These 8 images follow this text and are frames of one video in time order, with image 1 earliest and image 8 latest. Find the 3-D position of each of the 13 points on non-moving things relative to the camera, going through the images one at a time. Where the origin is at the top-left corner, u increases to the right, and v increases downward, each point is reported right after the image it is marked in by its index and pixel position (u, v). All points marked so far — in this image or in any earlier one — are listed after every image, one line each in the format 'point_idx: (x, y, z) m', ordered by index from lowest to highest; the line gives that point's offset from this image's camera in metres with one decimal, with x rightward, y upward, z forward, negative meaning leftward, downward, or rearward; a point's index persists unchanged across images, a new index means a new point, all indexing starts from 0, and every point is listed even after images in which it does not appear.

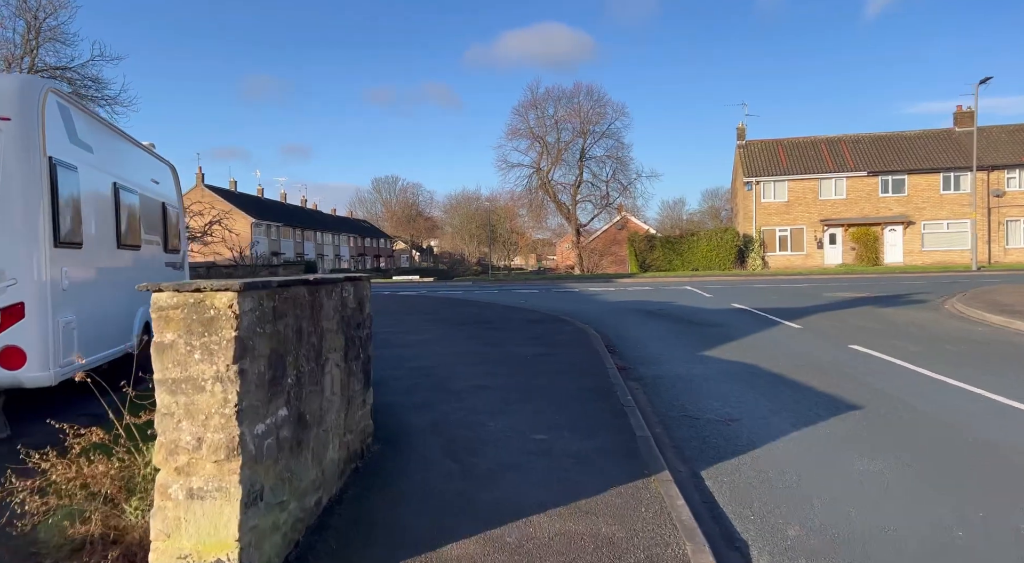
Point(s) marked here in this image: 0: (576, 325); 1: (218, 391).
0: (+1.4, -1.0, +13.8) m
1: (-1.4, -0.5, +3.0) m
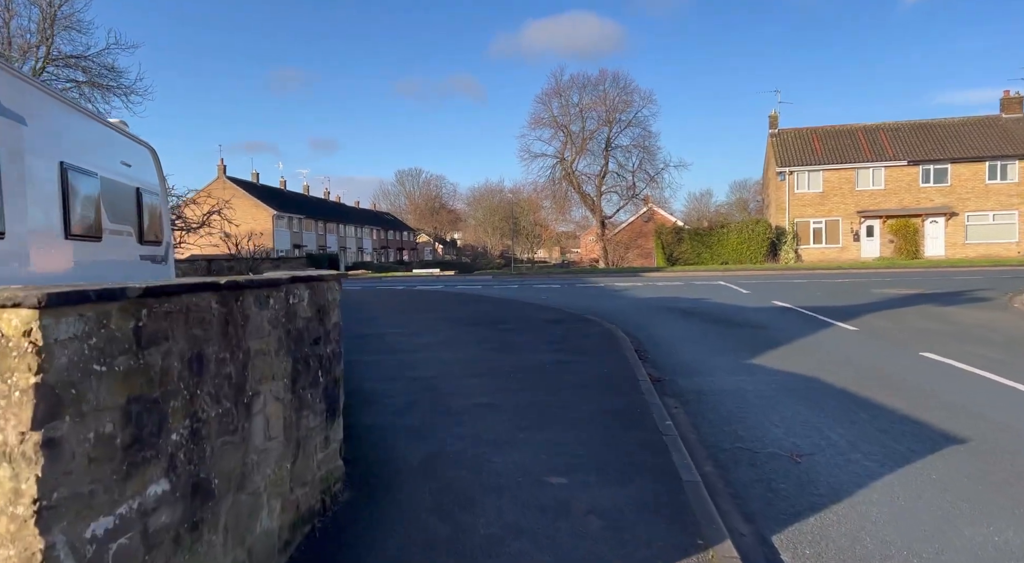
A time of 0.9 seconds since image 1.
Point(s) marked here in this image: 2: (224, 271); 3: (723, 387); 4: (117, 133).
0: (+1.7, -0.9, +12.5) m
1: (-1.4, -0.5, +1.8) m
2: (-6.7, +0.3, +15.0) m
3: (+2.5, -1.3, +7.8) m
4: (-5.3, +2.0, +8.7) m
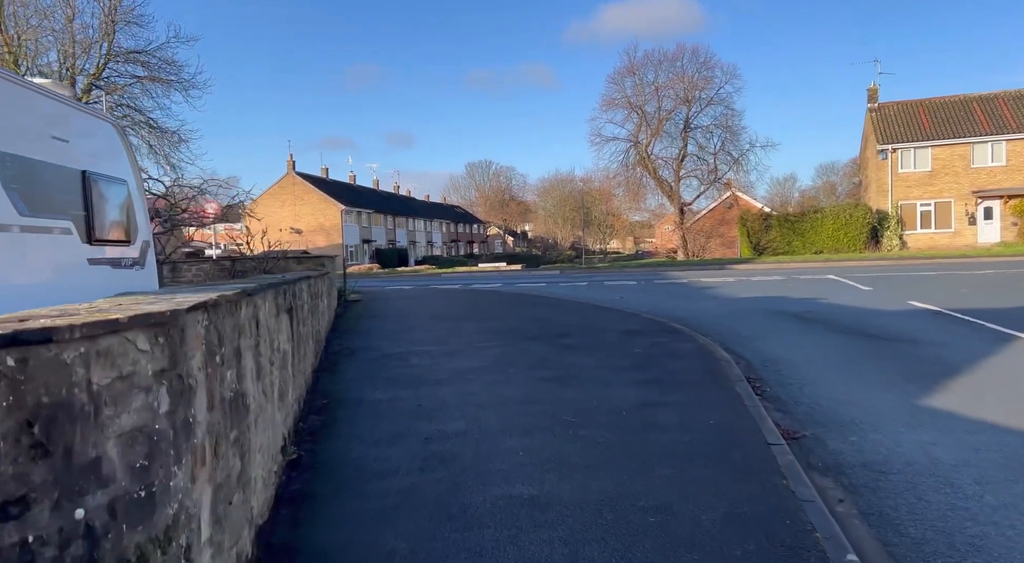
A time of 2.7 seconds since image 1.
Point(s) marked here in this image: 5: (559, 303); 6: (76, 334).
0: (+2.8, -0.9, +9.7) m
1: (-1.6, -0.7, -0.6) m
2: (-5.4, +0.2, +13.2) m
3: (+3.0, -1.3, +4.9) m
4: (-4.7, +1.9, +6.7) m
5: (+1.1, -0.5, +14.8) m
6: (-1.0, -0.1, +1.6) m
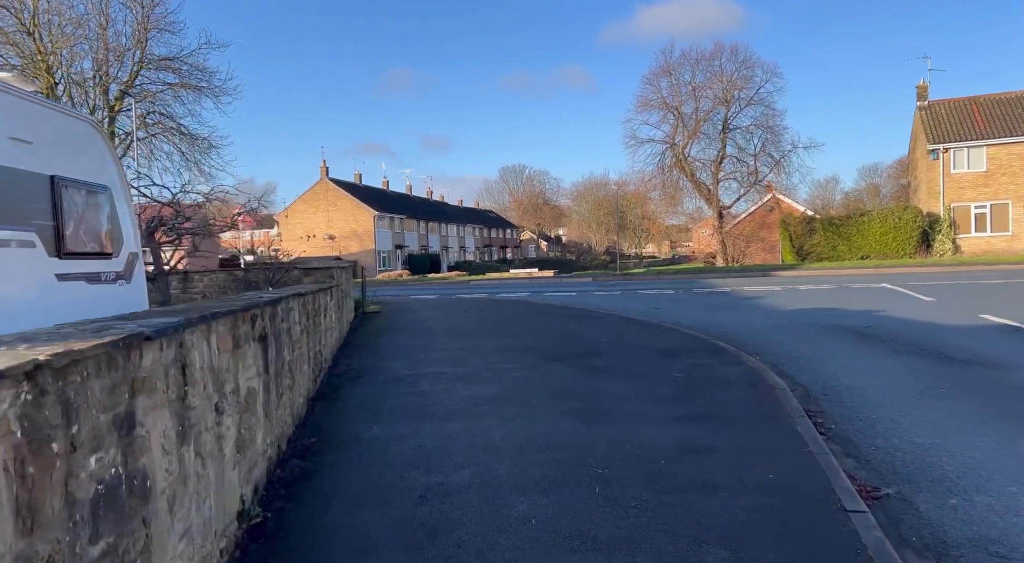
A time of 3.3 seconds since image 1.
0: (+3.1, -1.1, +8.6) m
1: (-1.8, -0.8, -1.5) m
2: (-4.9, 0.0, +12.5) m
3: (+3.1, -1.5, +3.8) m
4: (-4.5, +1.7, +6.0) m
5: (+1.7, -0.7, +13.8) m
6: (-1.2, -0.3, +0.7) m
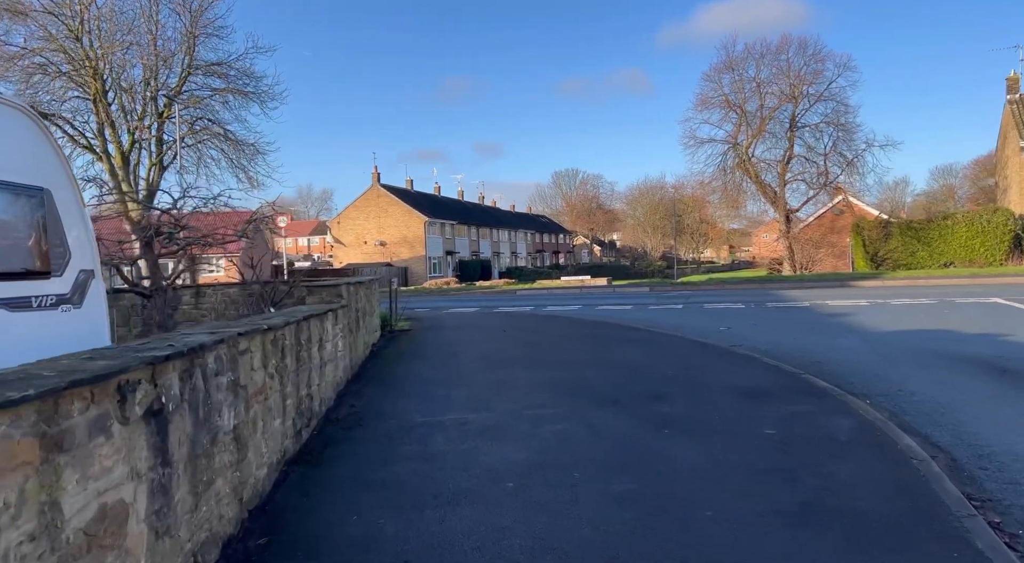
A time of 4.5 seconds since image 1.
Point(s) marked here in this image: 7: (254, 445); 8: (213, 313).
0: (+3.5, -1.3, +6.5) m
1: (-2.2, -1.0, -3.0) m
2: (-4.1, -0.3, +11.1) m
3: (+3.1, -1.7, +1.8) m
4: (-4.3, +1.5, +4.6) m
5: (+2.5, -1.0, +11.9) m
6: (-1.4, -0.4, -0.9) m
7: (-1.8, -1.1, +4.5) m
8: (-5.3, -0.5, +11.5) m
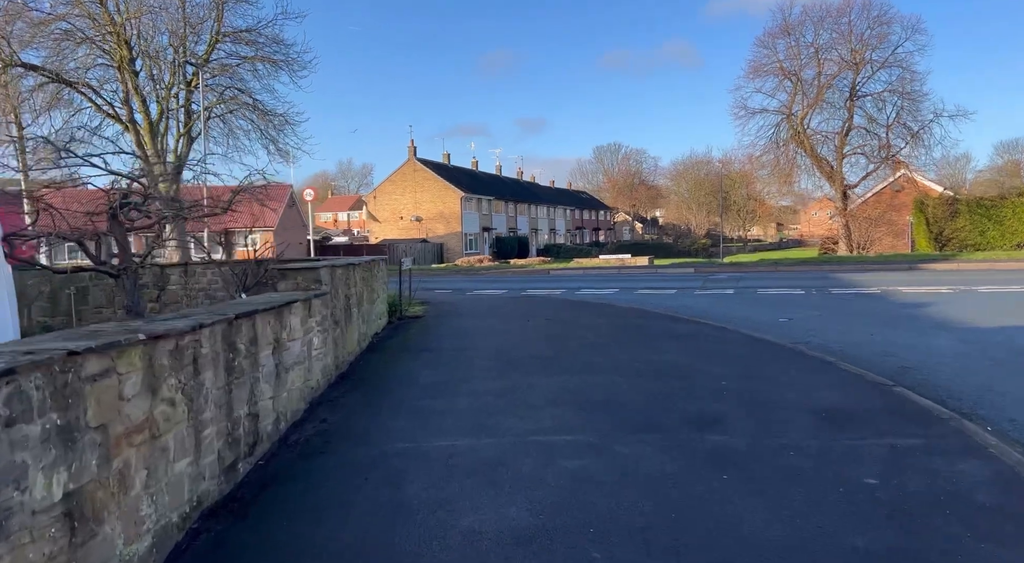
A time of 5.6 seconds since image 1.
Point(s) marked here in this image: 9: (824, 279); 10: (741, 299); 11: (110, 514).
0: (+3.5, -1.3, +4.8) m
1: (-2.7, -1.2, -4.4) m
2: (-3.7, +0.1, +9.8) m
3: (+2.8, -1.8, +0.1) m
4: (-4.3, +1.6, +3.3) m
5: (+2.9, -0.7, +10.2) m
6: (-1.7, -0.6, -2.3) m
7: (-1.8, -1.1, +3.1) m
8: (-4.9, -0.2, +10.3) m
9: (+9.3, +0.1, +19.2) m
10: (+5.3, -0.4, +14.7) m
11: (-1.8, -1.1, +3.0) m
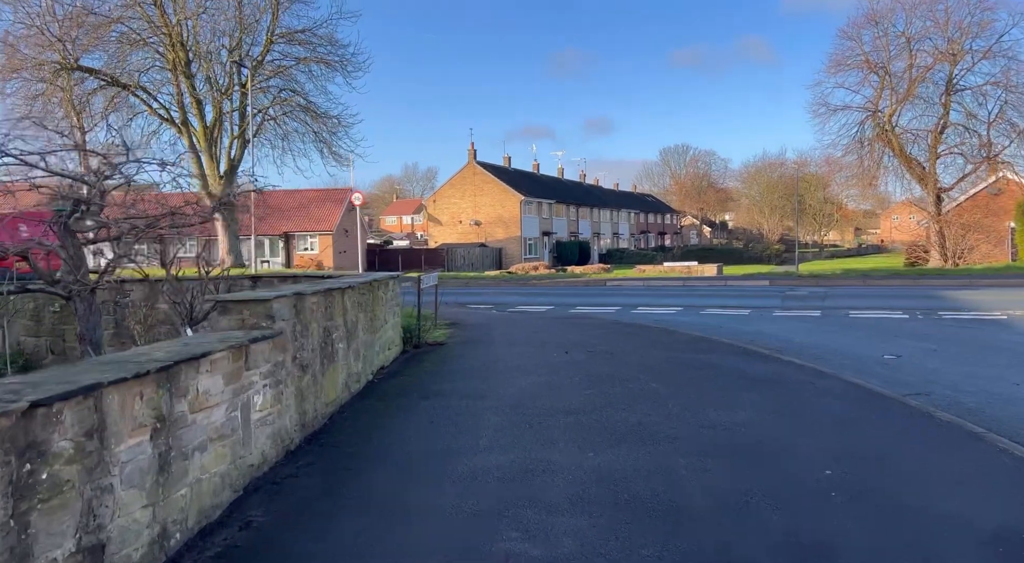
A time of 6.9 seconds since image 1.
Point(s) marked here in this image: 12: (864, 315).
0: (+3.4, -1.6, +2.7) m
1: (-3.7, -1.4, -5.9) m
2: (-3.3, -0.2, +8.4) m
3: (+2.3, -2.1, -2.0) m
4: (-4.5, +1.3, +1.9) m
5: (+3.3, -1.1, +8.1) m
6: (-2.5, -0.8, -3.9) m
7: (-2.1, -1.4, +1.4) m
8: (-4.5, -0.5, +9.0) m
9: (+10.6, -0.4, +16.4) m
10: (+6.2, -0.8, +12.4) m
11: (-2.1, -1.3, +1.4) m
12: (+7.4, -0.7, +13.5) m
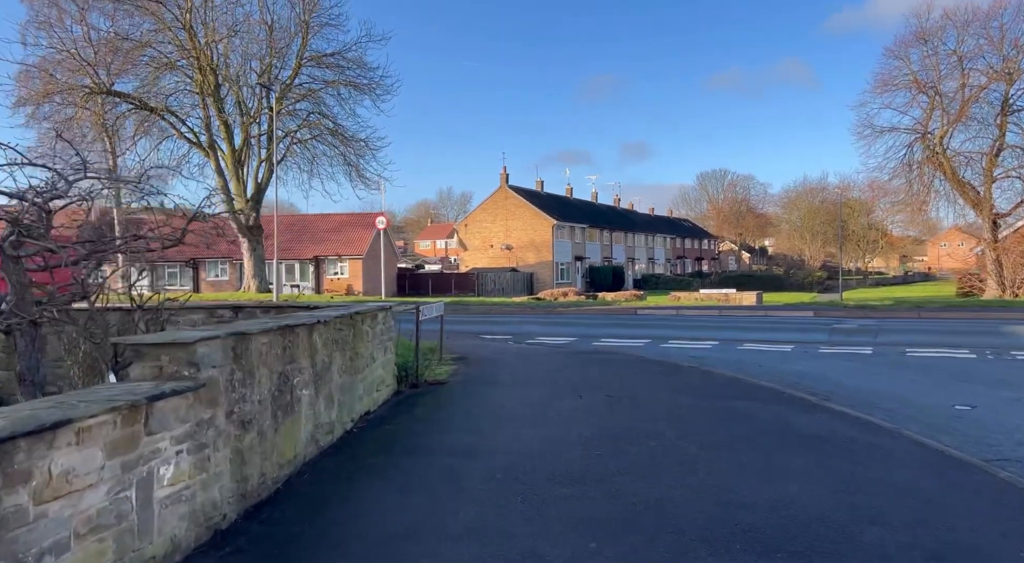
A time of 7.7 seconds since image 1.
0: (+3.2, -1.8, +1.4) m
1: (-4.4, -1.3, -6.8) m
2: (-3.2, -0.6, +7.5) m
3: (+1.8, -2.1, -3.2) m
4: (-4.7, +1.2, +1.2) m
5: (+3.4, -1.5, +6.8) m
6: (-3.1, -0.7, -4.9) m
7: (-2.4, -1.5, +0.5) m
8: (-4.4, -0.8, +8.1) m
9: (+11.1, -1.2, +14.8) m
10: (+6.4, -1.4, +10.9) m
11: (-2.4, -1.4, +0.4) m
12: (+7.8, -1.3, +12.0) m
